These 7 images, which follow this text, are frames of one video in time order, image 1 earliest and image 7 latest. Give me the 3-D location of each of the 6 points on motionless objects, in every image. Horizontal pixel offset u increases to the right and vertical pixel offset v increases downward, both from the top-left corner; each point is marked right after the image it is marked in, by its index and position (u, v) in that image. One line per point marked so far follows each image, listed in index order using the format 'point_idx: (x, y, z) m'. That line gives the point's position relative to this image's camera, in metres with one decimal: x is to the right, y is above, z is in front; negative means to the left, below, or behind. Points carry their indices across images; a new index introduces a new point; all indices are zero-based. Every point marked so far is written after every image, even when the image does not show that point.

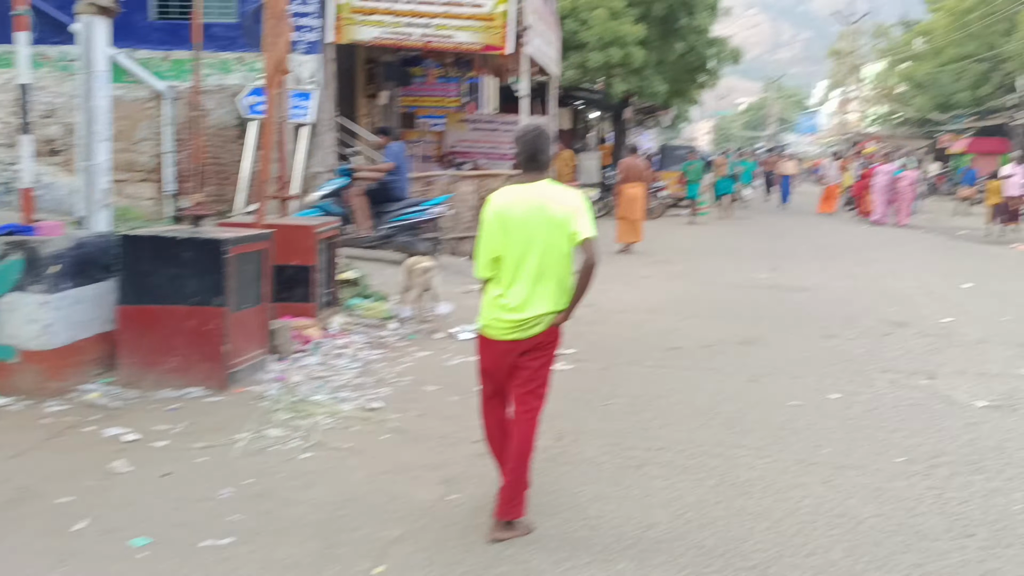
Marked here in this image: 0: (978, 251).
0: (+6.9, +0.5, +13.5) m
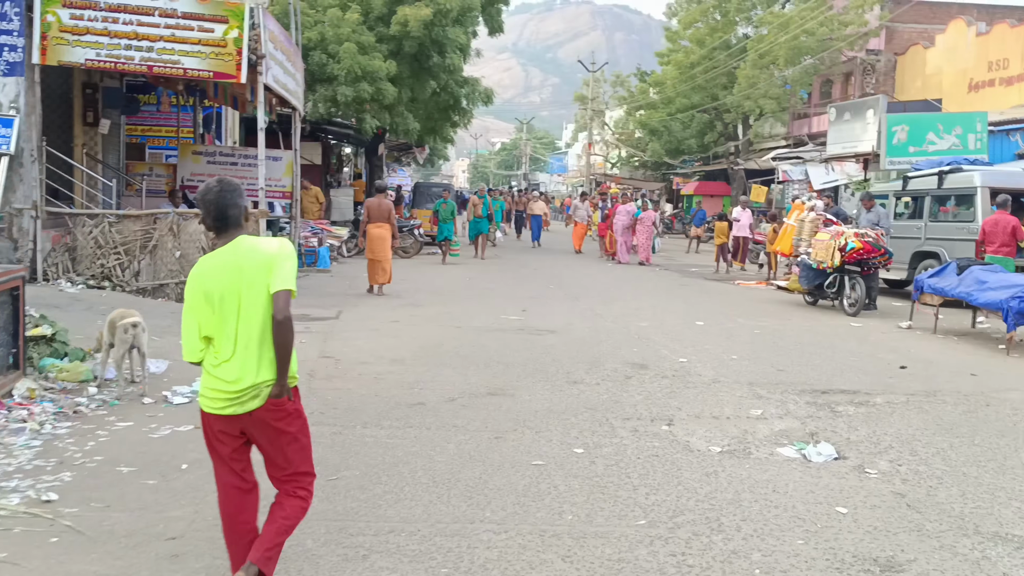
0: (+3.1, 0.0, +14.4) m
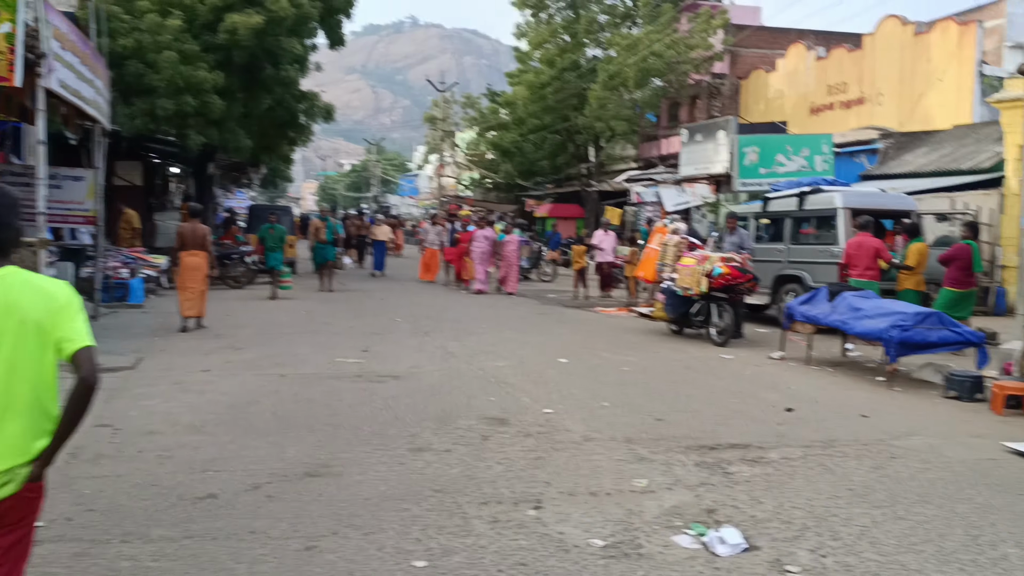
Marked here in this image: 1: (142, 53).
0: (+0.8, -0.4, +13.4) m
1: (-7.3, +4.6, +18.0) m
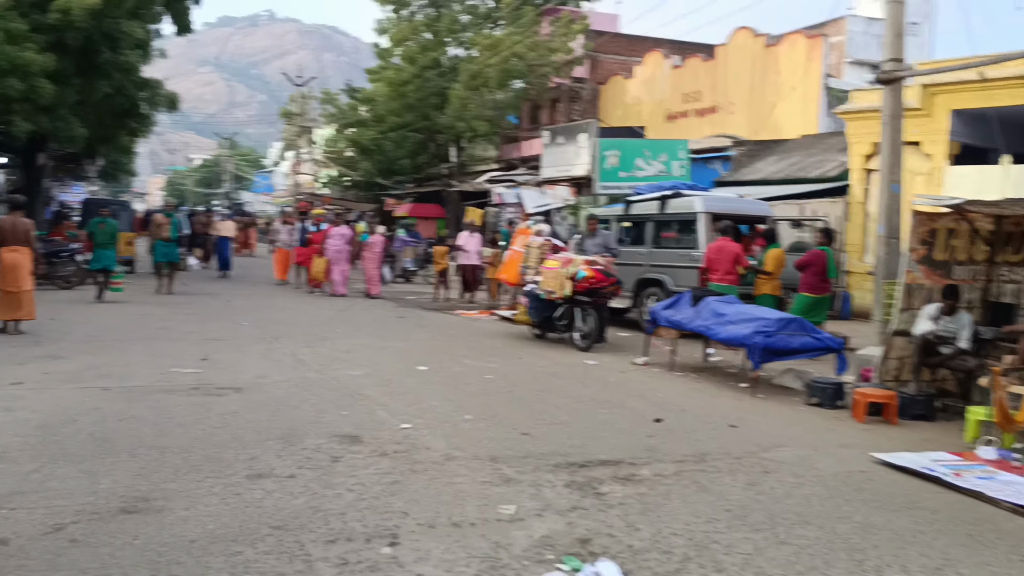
0: (-1.2, -0.5, +12.9) m
1: (-9.8, +4.6, +16.2) m
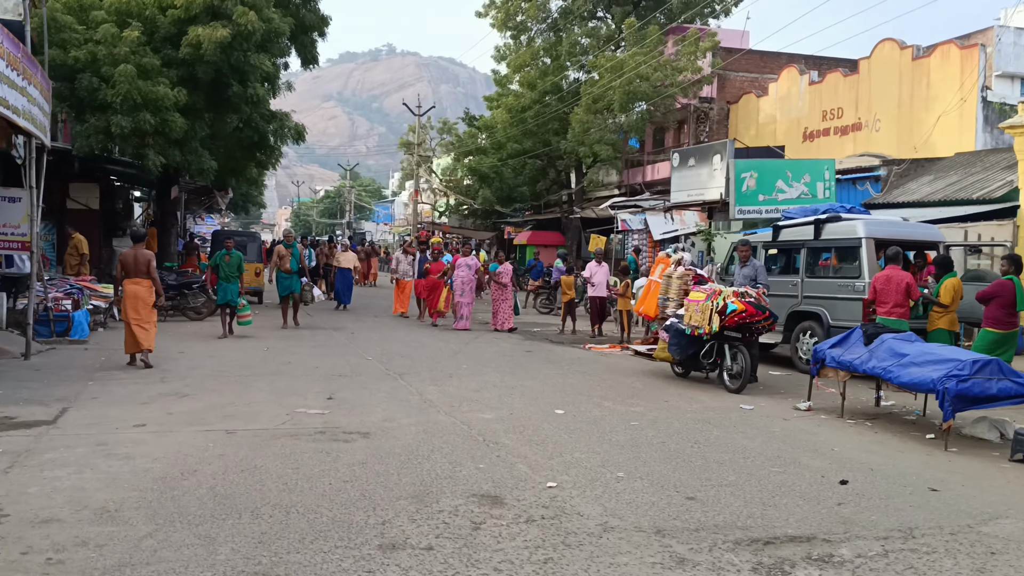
0: (+0.6, -0.9, +12.2) m
1: (-7.6, +4.1, +16.6) m
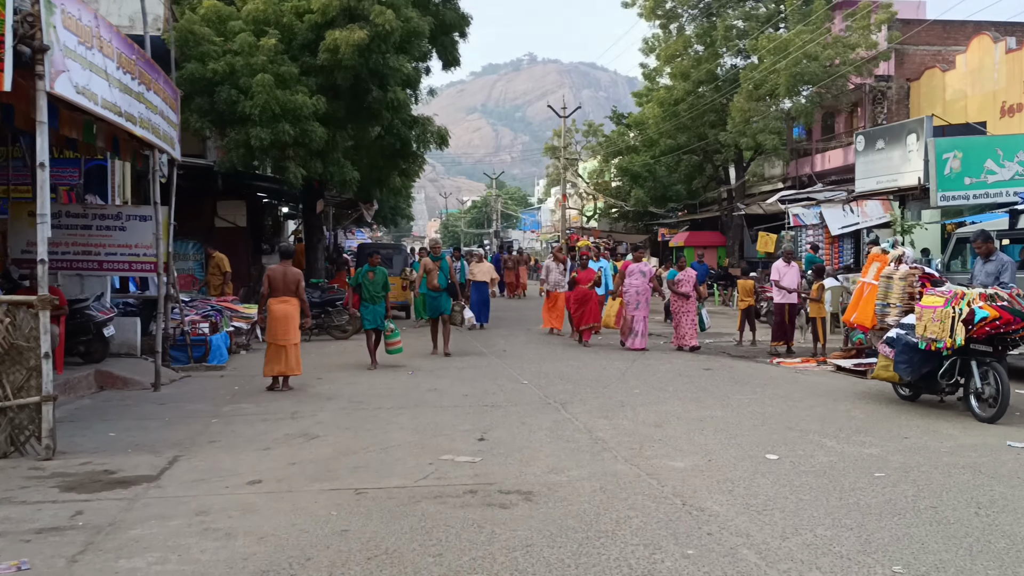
0: (+2.6, -1.0, +10.4) m
1: (-4.9, +3.7, +16.1) m
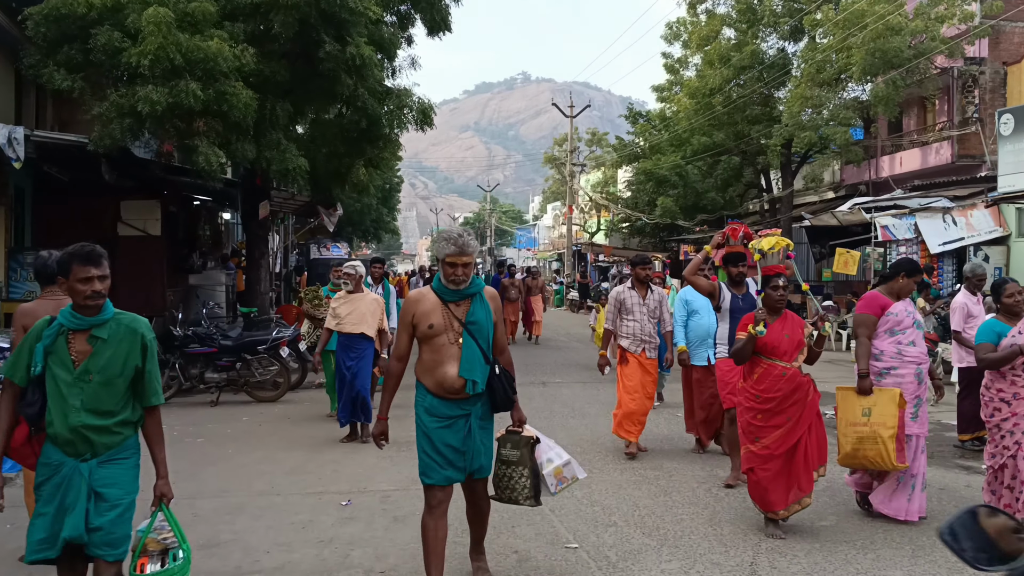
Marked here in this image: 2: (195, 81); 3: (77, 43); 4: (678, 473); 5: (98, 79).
0: (+2.8, -1.3, +5.3) m
1: (-4.7, +3.3, +11.0) m
2: (-3.8, +2.5, +11.0) m
3: (-5.4, +3.0, +11.2) m
4: (+1.1, -1.2, +6.5) m
5: (-5.1, +2.6, +11.3) m
